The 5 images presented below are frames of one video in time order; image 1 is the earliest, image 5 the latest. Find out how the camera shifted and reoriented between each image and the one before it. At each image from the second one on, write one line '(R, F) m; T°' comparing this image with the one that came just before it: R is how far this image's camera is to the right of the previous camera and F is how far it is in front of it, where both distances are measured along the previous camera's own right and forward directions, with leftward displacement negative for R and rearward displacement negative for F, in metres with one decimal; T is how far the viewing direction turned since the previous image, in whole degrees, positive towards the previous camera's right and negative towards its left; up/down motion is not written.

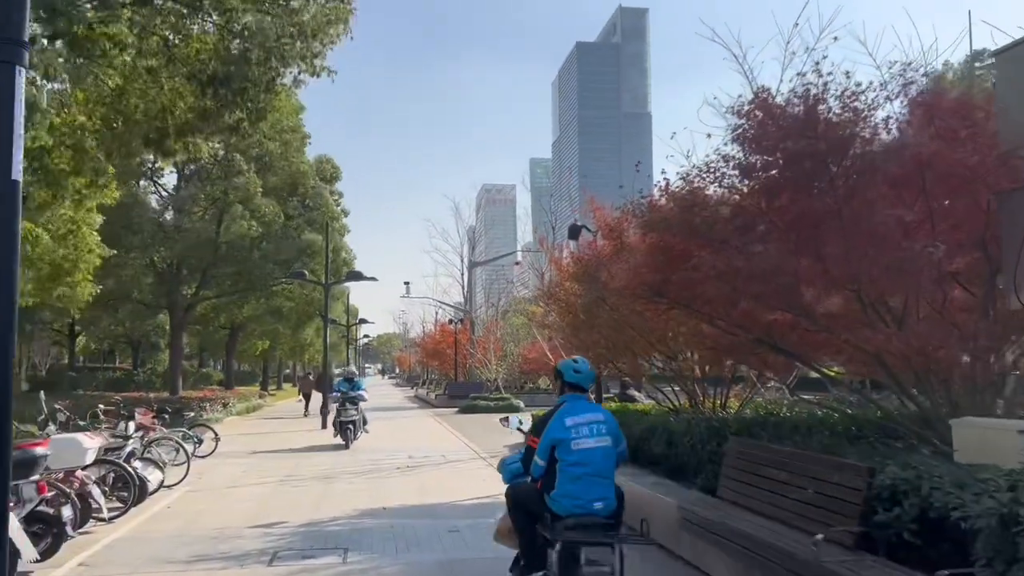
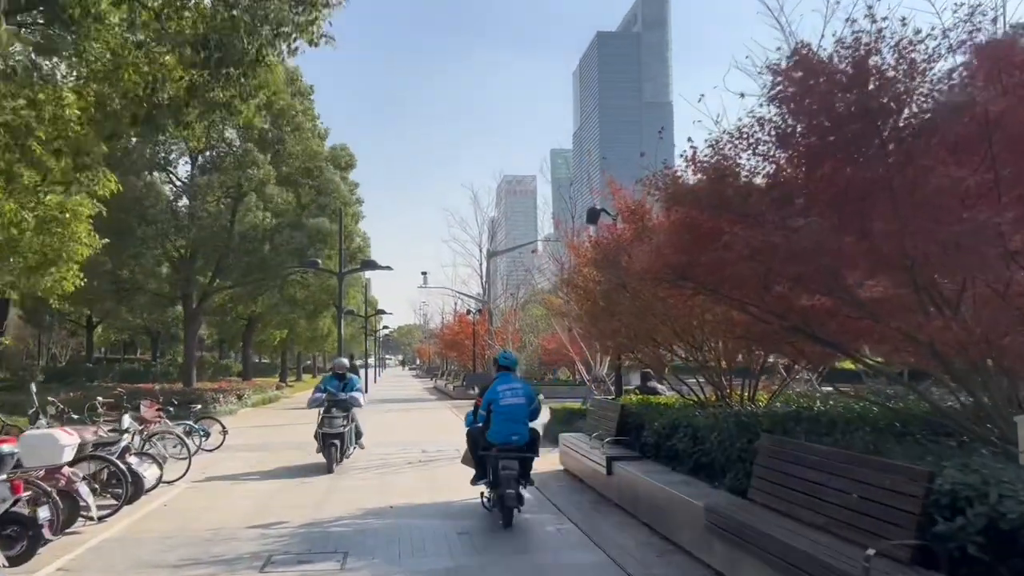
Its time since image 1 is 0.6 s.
(+0.1, +0.7) m; -1°
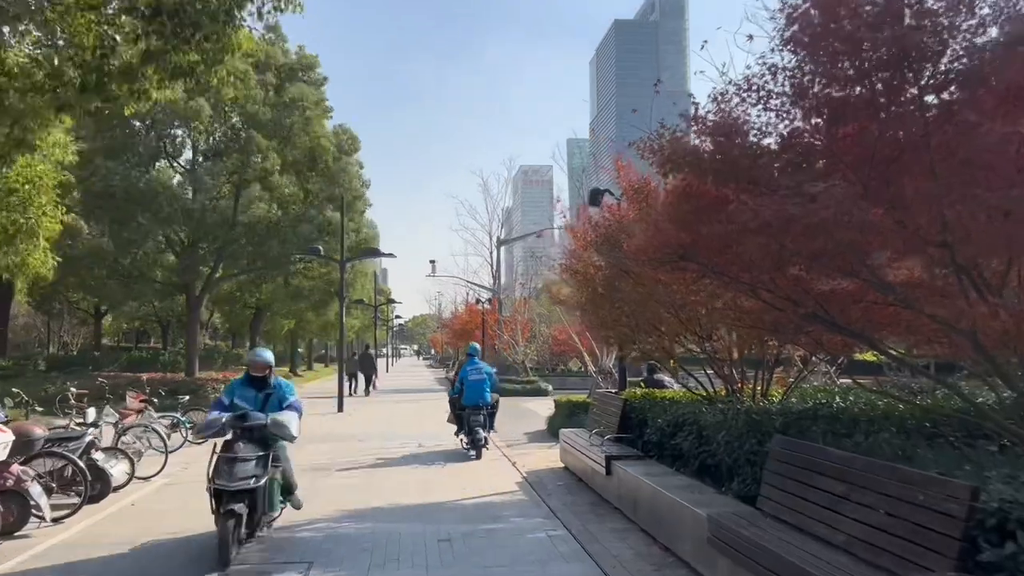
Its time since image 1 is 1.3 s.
(+0.3, +0.8) m; -1°
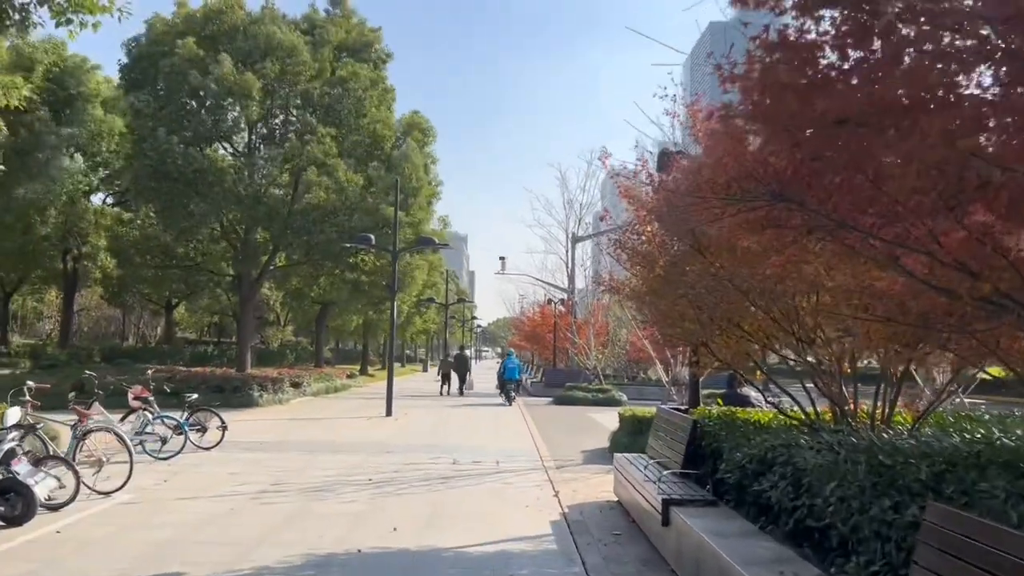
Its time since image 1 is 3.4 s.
(+0.5, +2.6) m; -6°
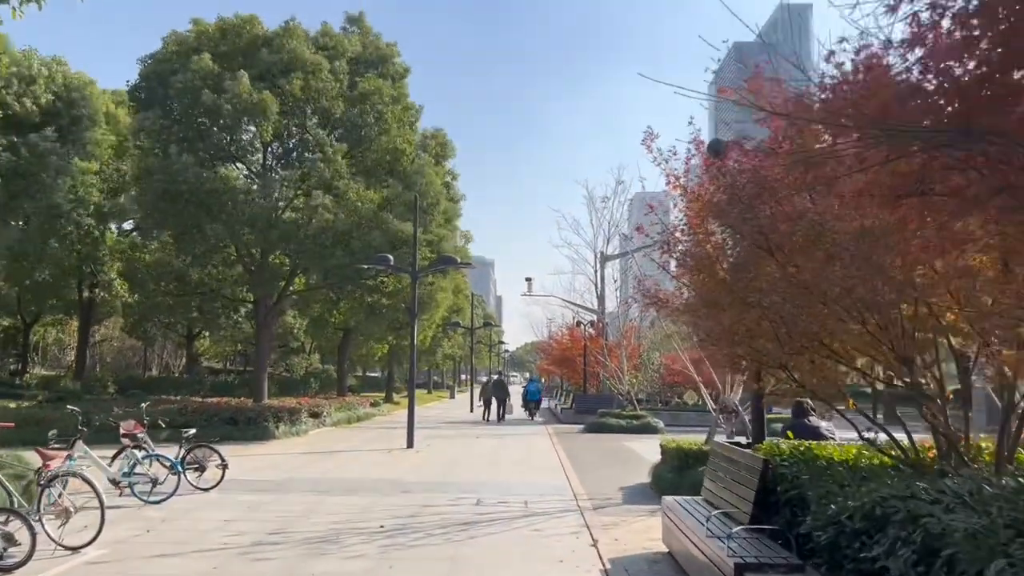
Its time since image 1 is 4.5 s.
(0.0, +1.4) m; -2°
